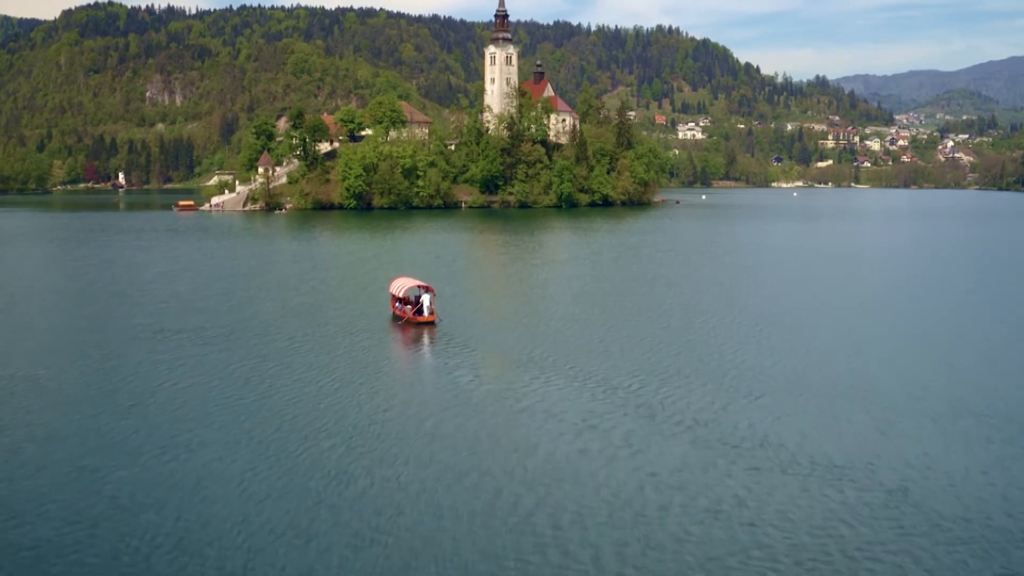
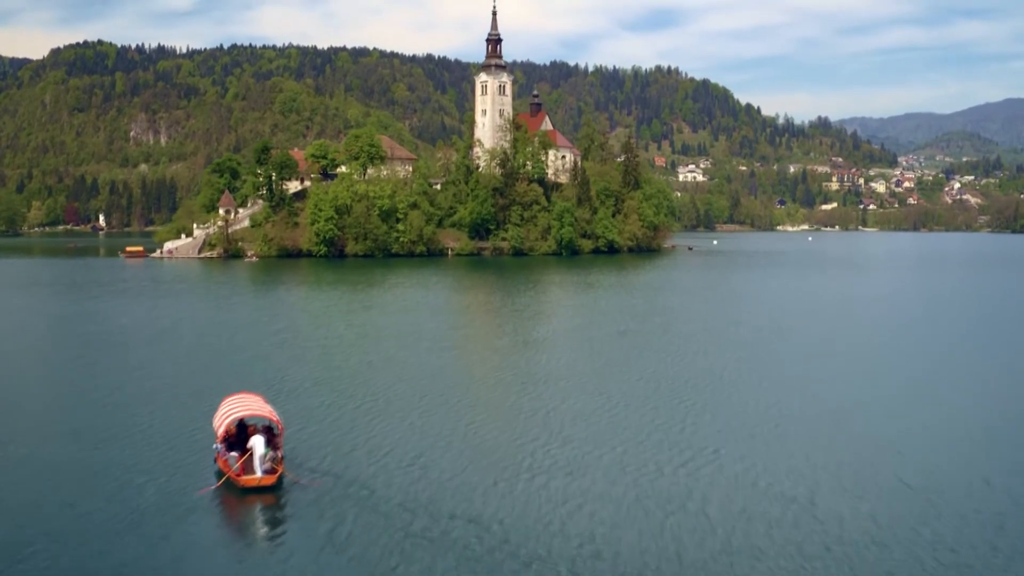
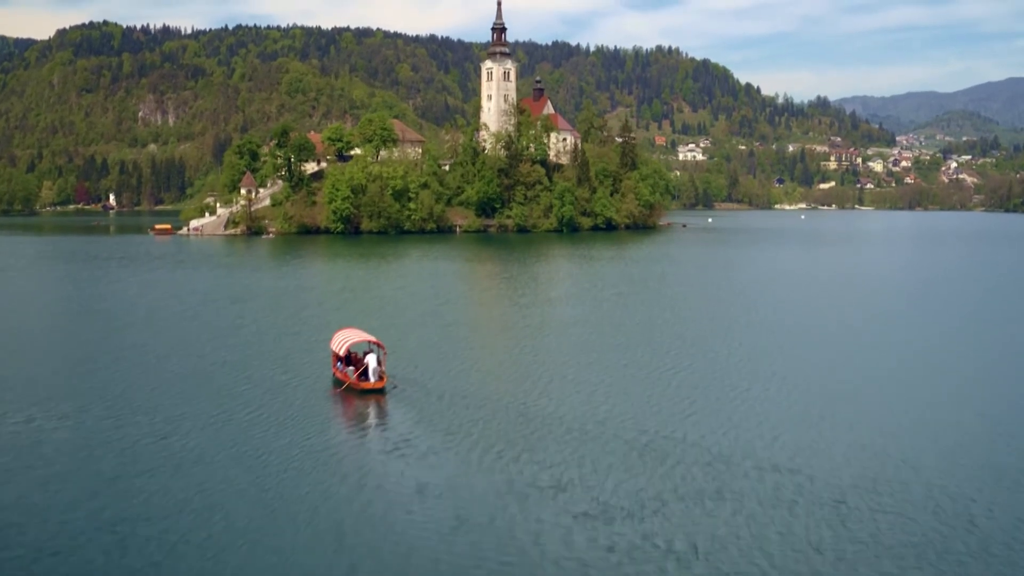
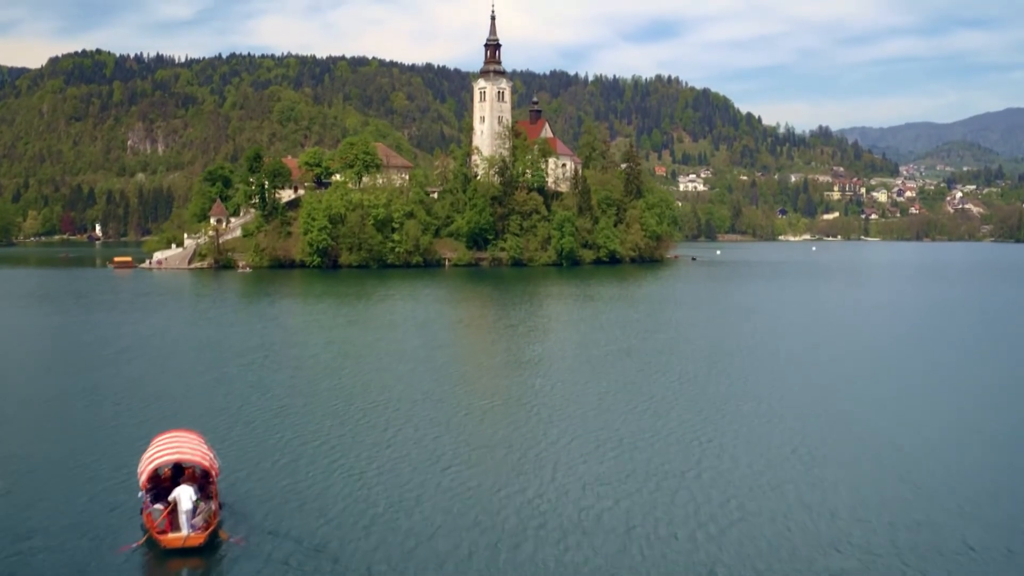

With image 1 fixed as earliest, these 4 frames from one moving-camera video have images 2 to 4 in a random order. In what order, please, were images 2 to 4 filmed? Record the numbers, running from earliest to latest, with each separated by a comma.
3, 2, 4
